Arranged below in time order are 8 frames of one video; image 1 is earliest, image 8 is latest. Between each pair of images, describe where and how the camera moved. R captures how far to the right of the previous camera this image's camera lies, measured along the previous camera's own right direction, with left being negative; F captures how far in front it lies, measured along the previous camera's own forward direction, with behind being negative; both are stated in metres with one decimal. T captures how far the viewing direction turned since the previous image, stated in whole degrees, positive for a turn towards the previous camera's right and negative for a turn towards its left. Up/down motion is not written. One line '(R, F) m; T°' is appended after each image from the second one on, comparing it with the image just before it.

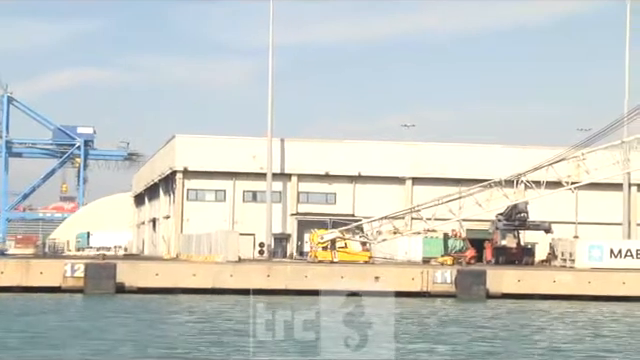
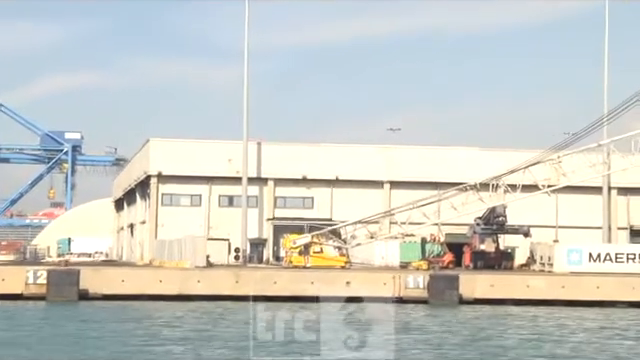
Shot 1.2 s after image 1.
(+1.2, +0.5) m; 0°
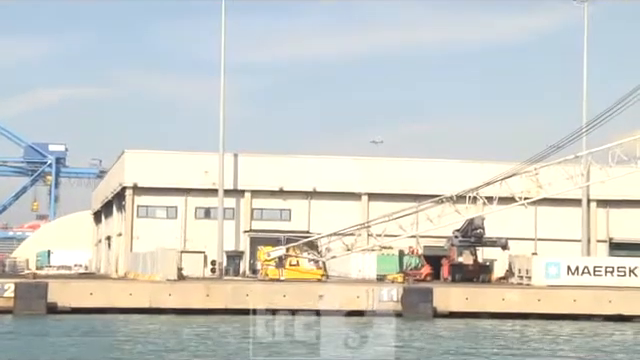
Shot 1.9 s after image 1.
(+0.8, +0.4) m; 0°
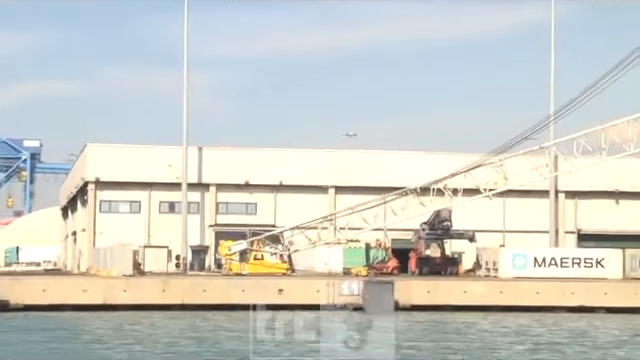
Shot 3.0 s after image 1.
(+1.1, +0.5) m; 0°
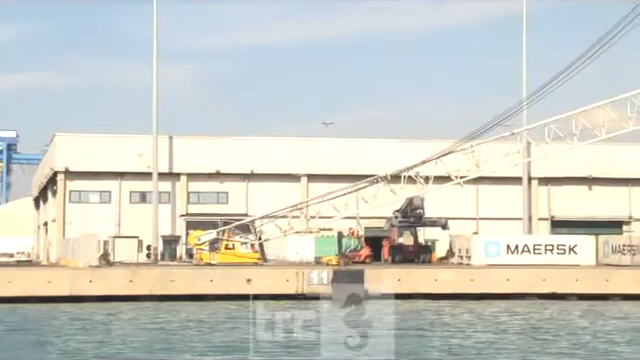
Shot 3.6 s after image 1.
(+0.6, +0.4) m; +1°
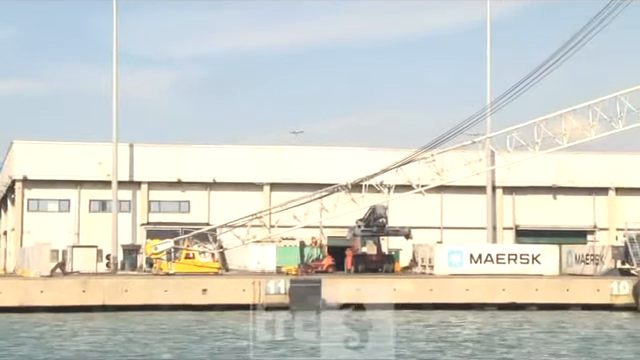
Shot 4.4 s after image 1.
(+0.9, +0.5) m; +1°
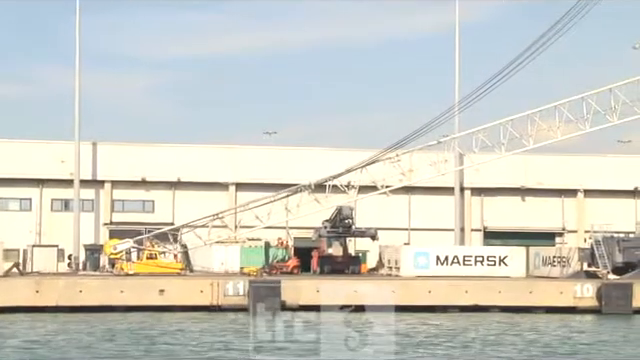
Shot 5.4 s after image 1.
(+1.0, +0.6) m; +1°
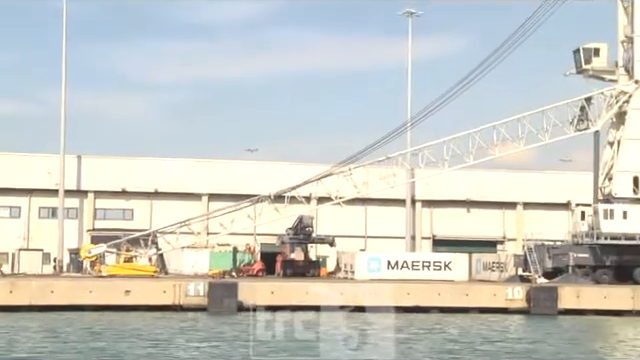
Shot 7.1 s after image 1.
(+2.1, -4.6) m; 0°
